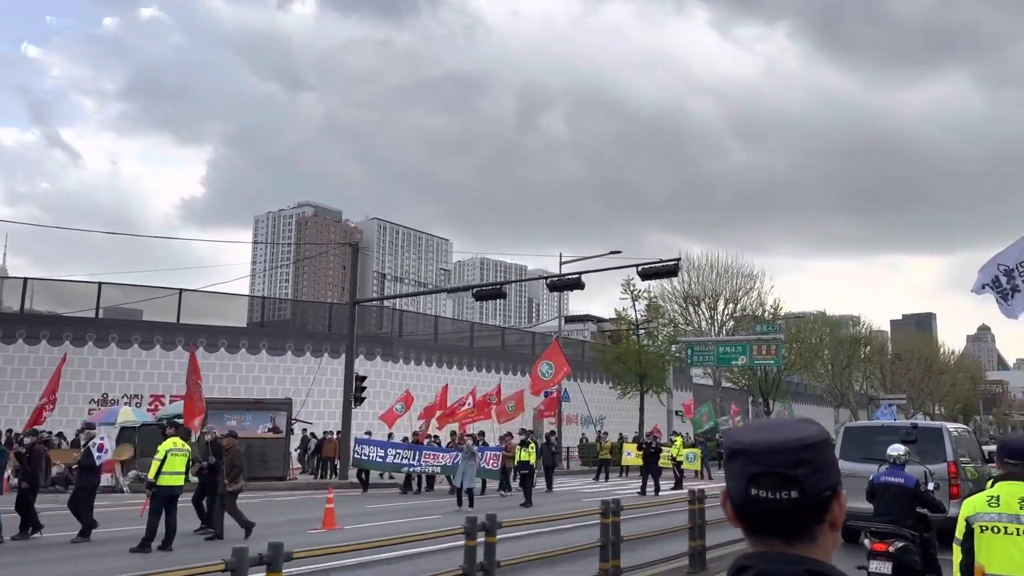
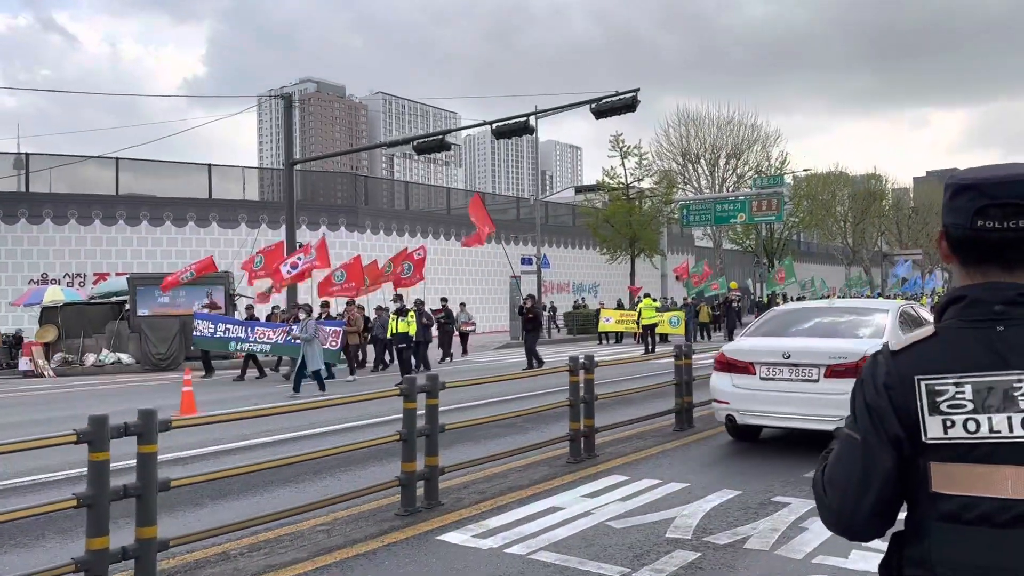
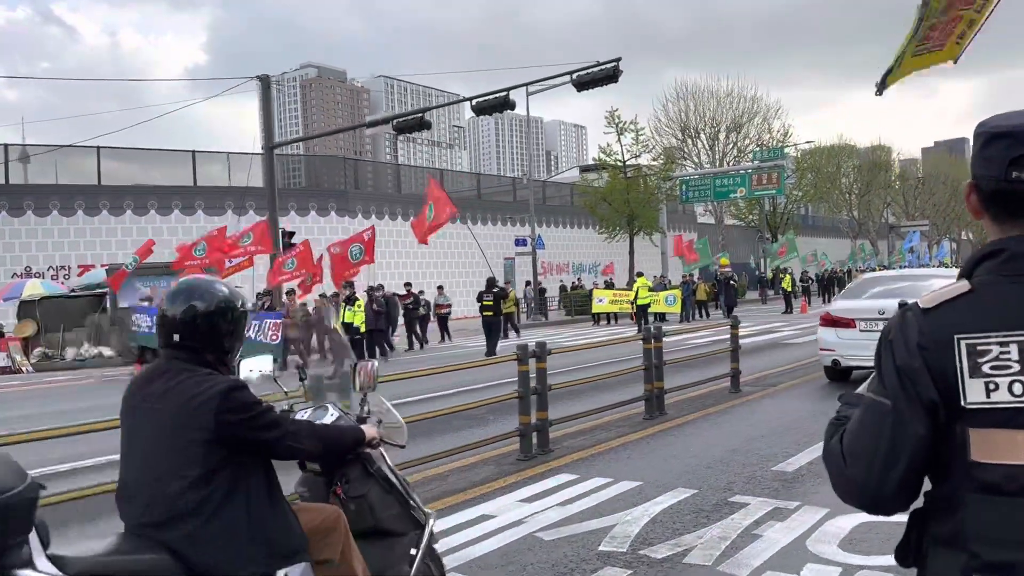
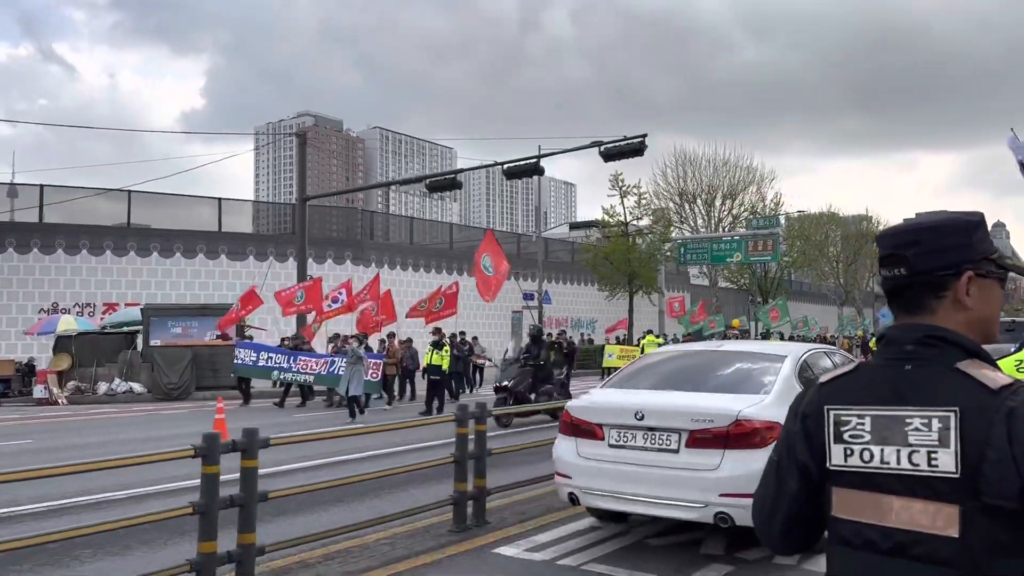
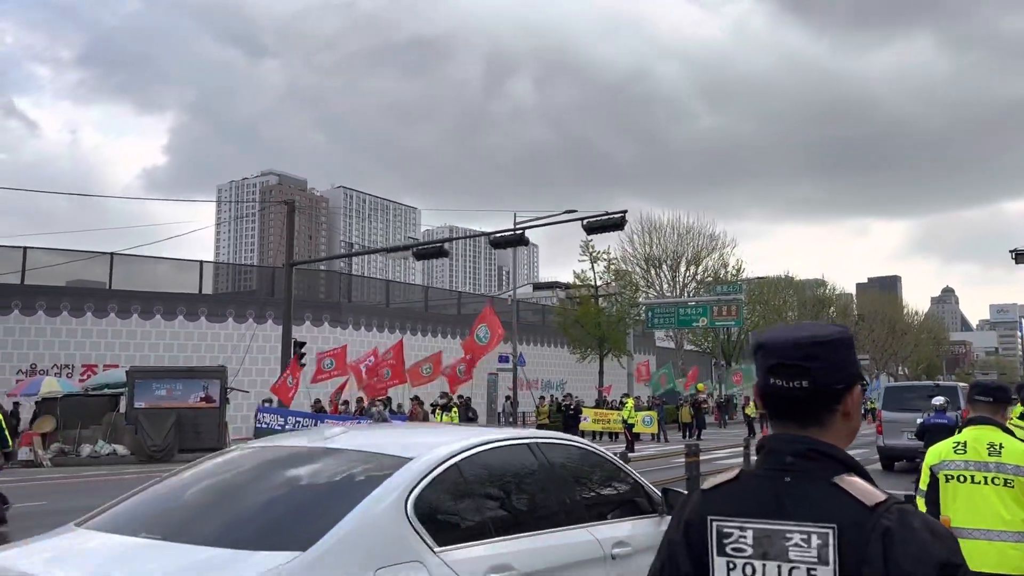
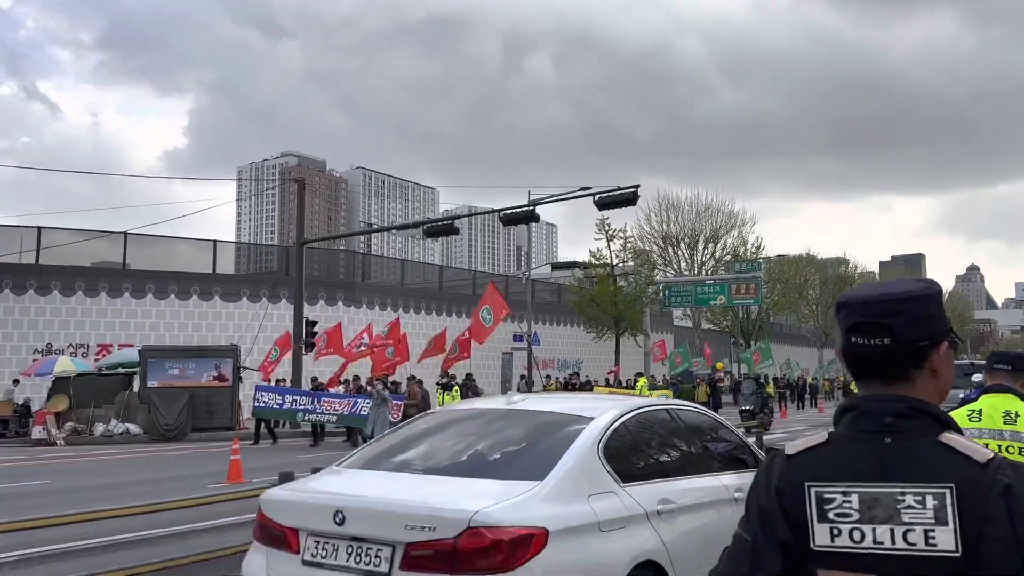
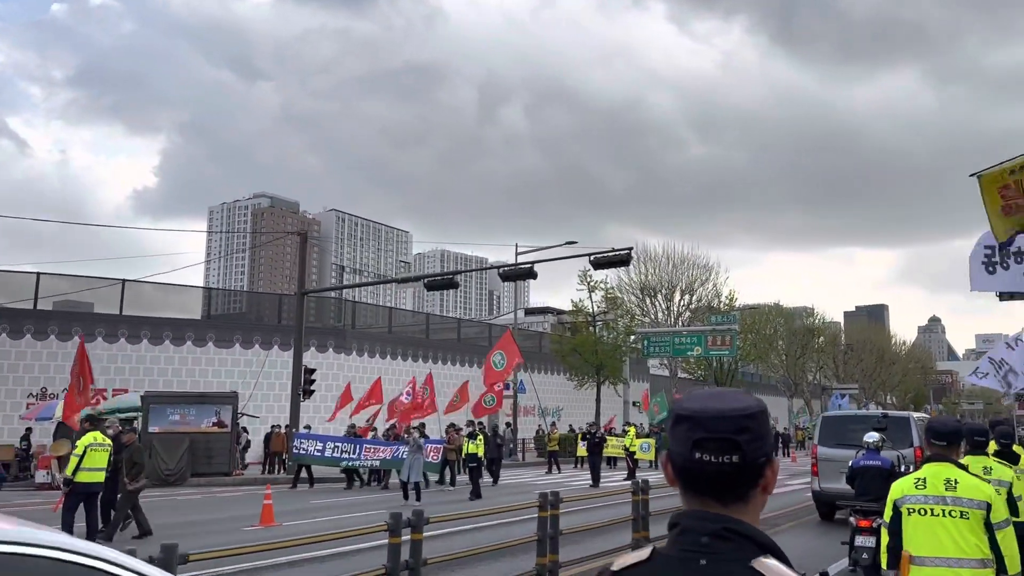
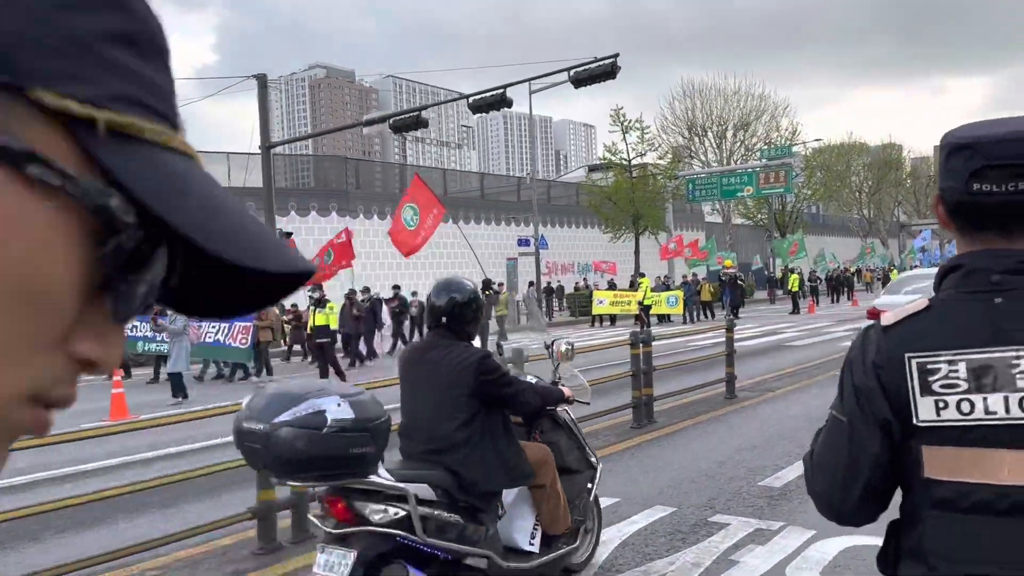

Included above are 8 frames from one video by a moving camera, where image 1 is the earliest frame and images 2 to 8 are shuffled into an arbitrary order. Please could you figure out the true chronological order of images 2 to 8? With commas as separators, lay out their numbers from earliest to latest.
7, 5, 6, 4, 2, 3, 8
